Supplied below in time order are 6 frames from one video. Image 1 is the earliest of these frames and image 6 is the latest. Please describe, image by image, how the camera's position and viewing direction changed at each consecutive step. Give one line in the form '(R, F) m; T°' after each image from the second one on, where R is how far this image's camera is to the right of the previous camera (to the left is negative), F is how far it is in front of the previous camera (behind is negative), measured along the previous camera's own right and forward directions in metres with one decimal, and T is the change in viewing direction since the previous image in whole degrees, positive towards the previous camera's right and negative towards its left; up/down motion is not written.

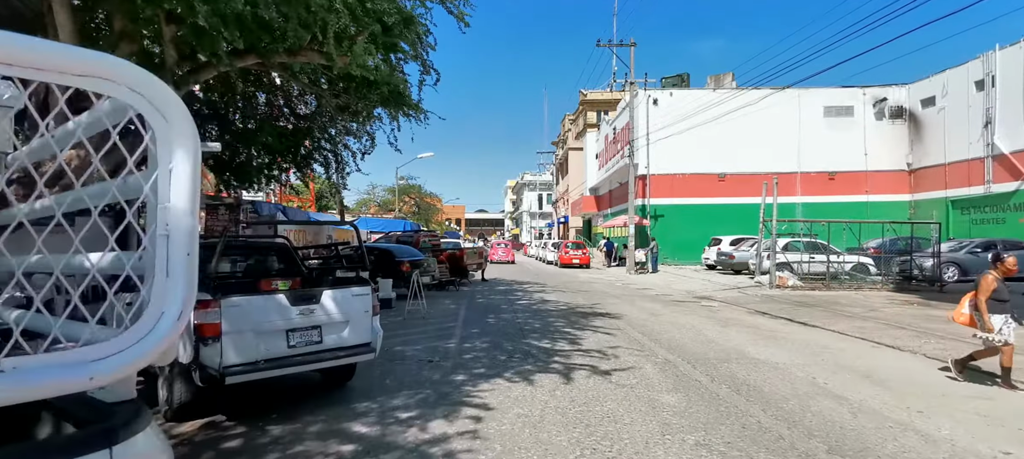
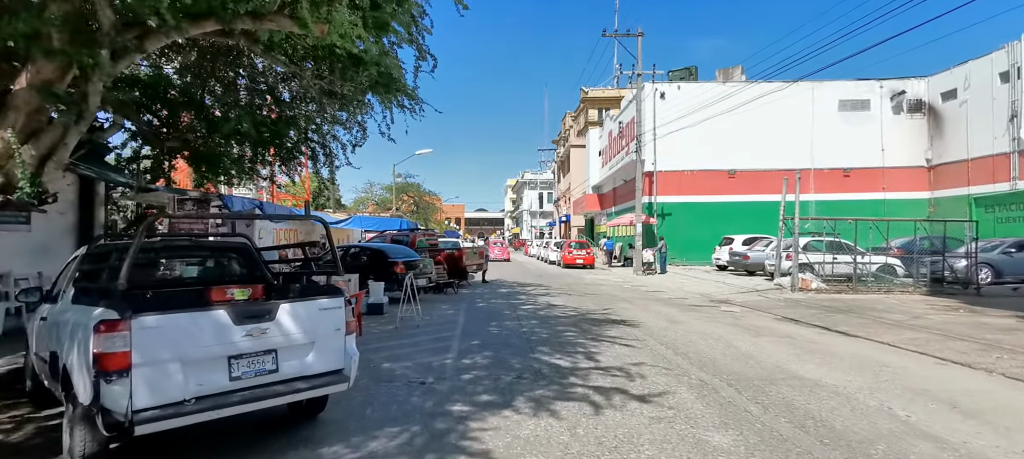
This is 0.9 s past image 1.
(-0.1, +1.0) m; 0°
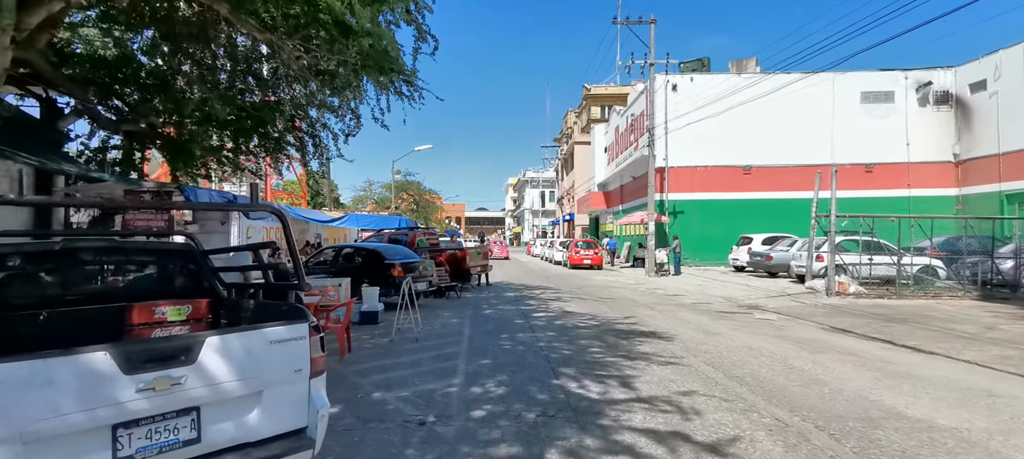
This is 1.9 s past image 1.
(-0.2, +1.2) m; 0°
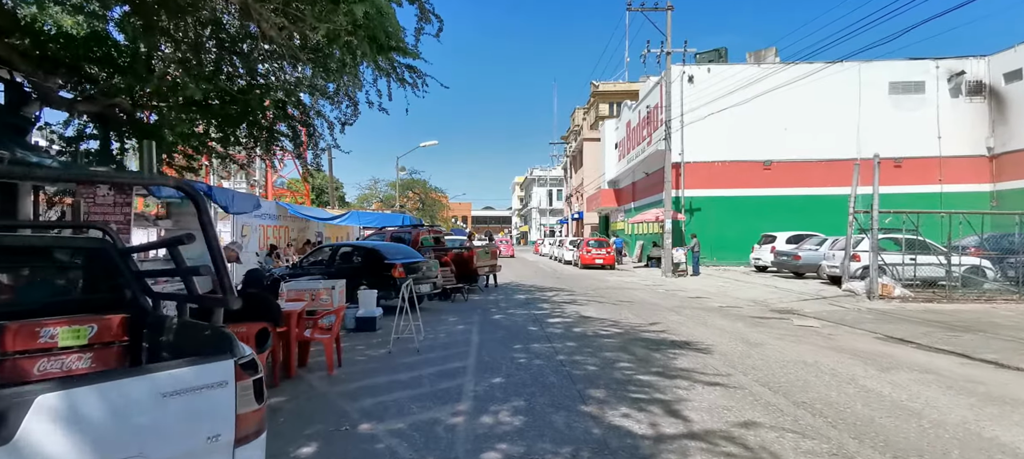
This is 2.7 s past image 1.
(-0.1, +0.9) m; -1°
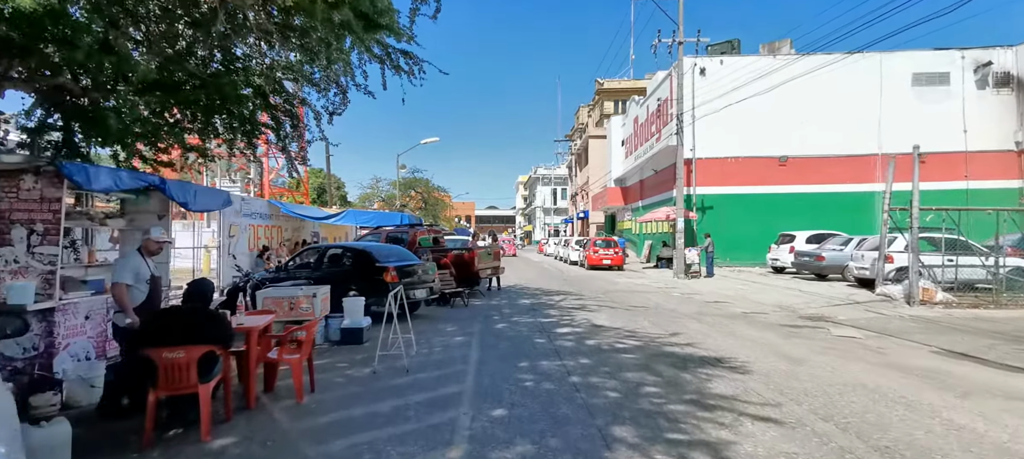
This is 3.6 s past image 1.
(0.0, +0.9) m; 0°
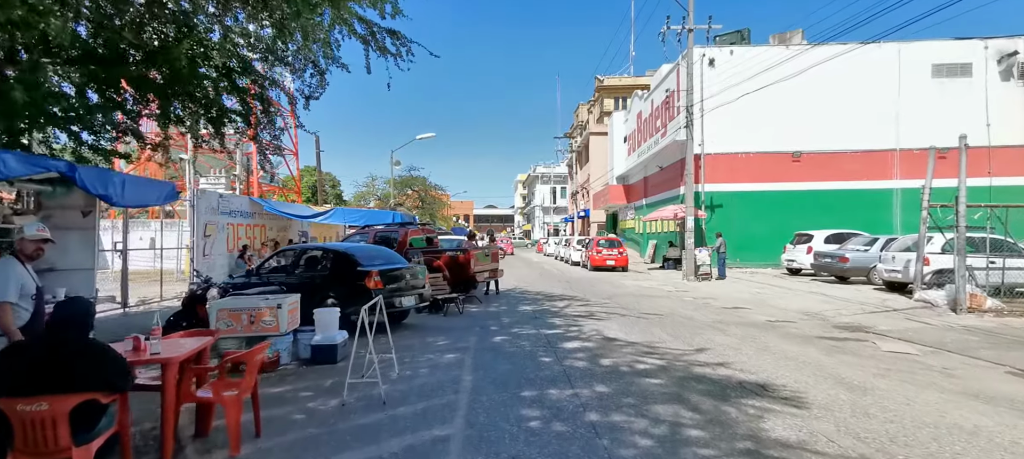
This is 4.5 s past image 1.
(0.0, +1.1) m; 0°
